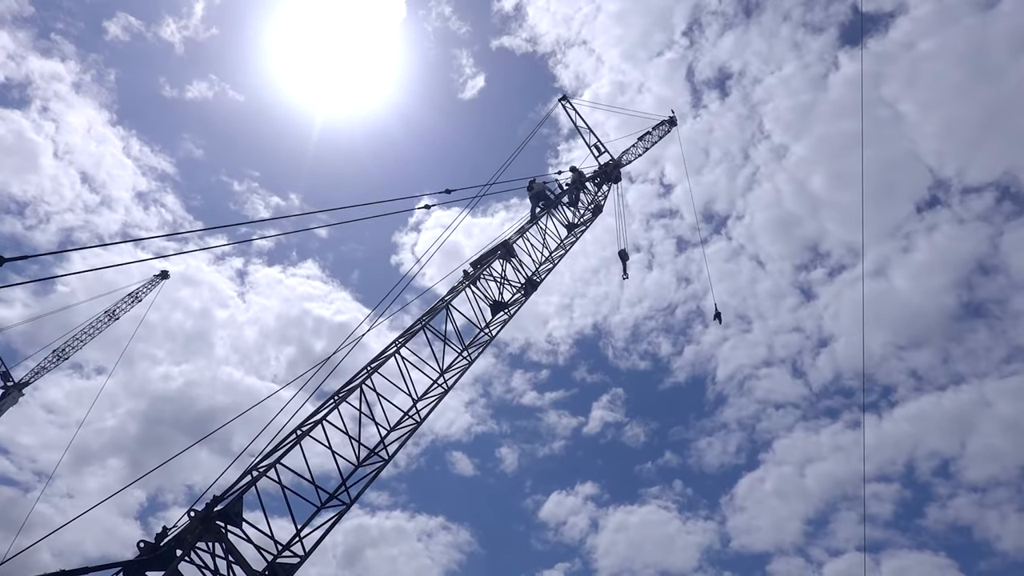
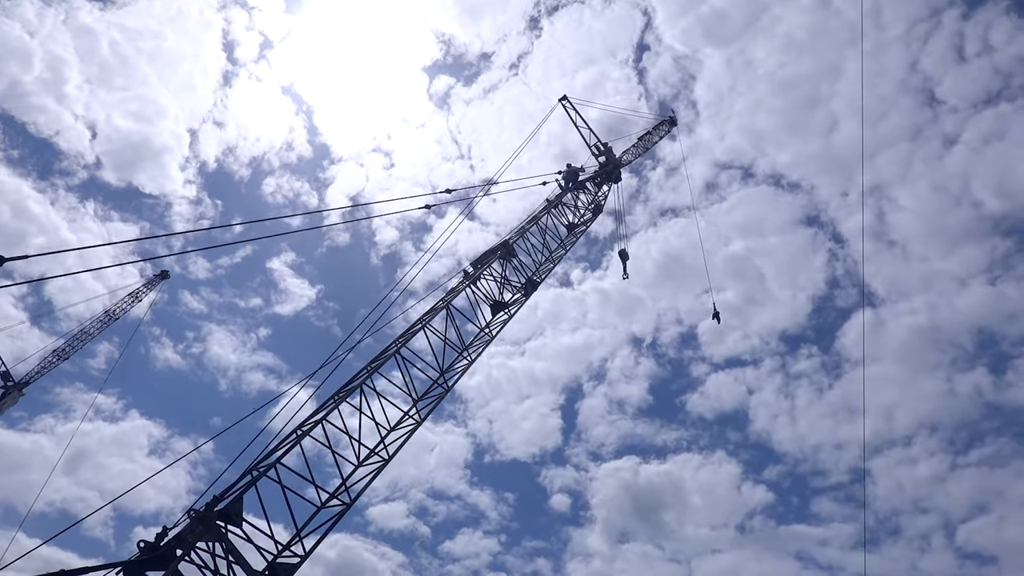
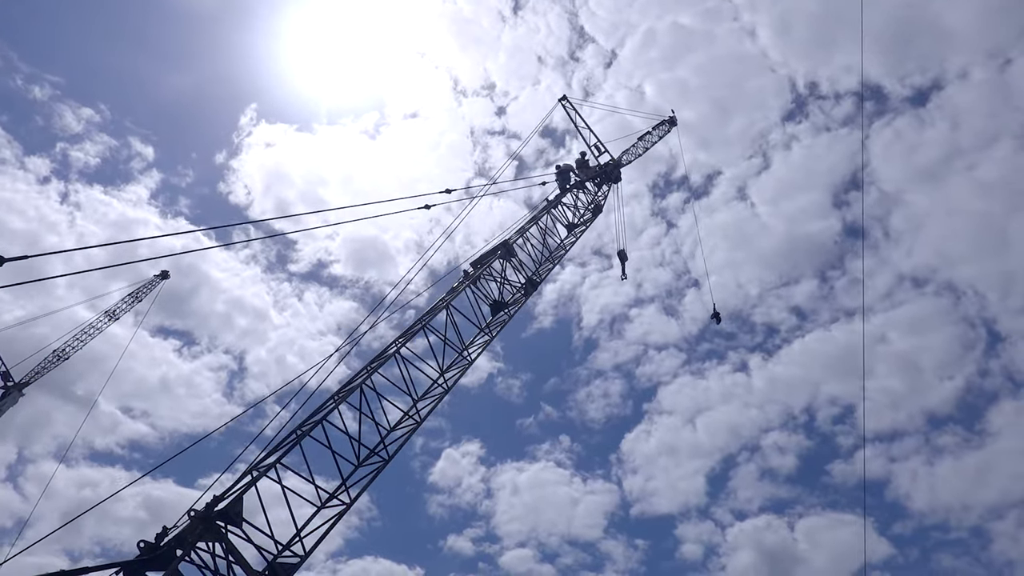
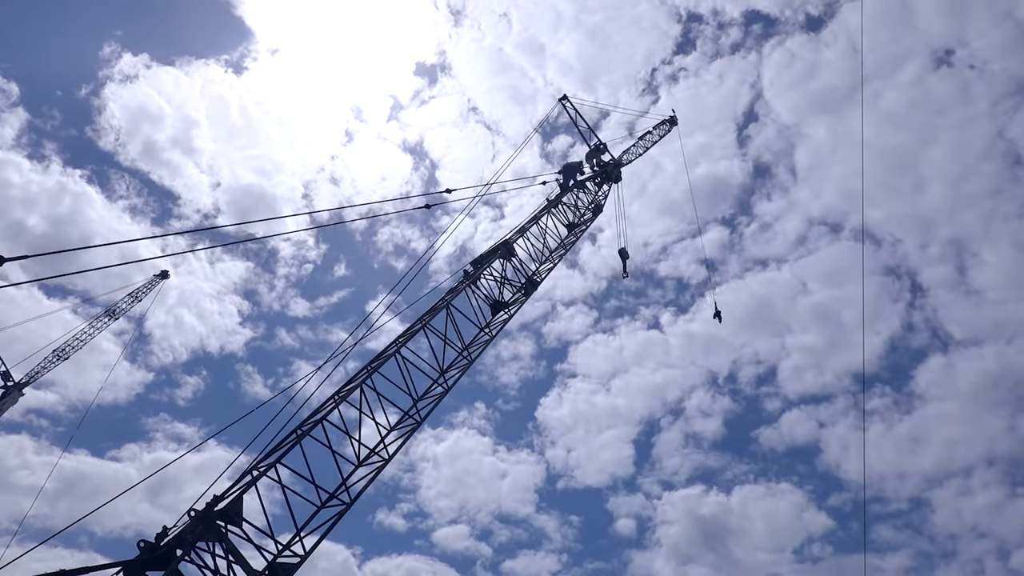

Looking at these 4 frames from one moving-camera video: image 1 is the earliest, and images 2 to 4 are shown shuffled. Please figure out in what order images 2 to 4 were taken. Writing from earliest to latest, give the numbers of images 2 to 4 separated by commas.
3, 4, 2
